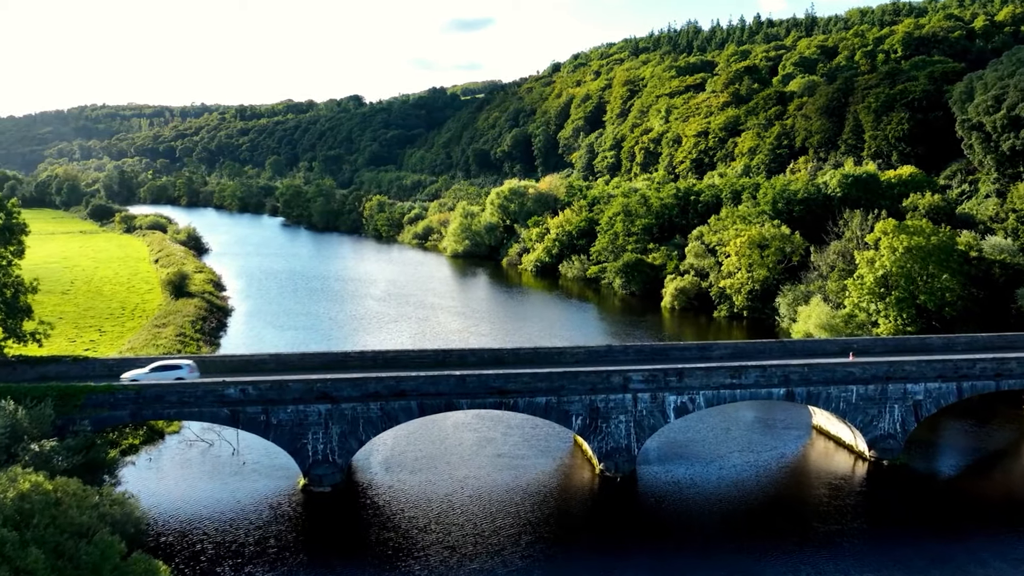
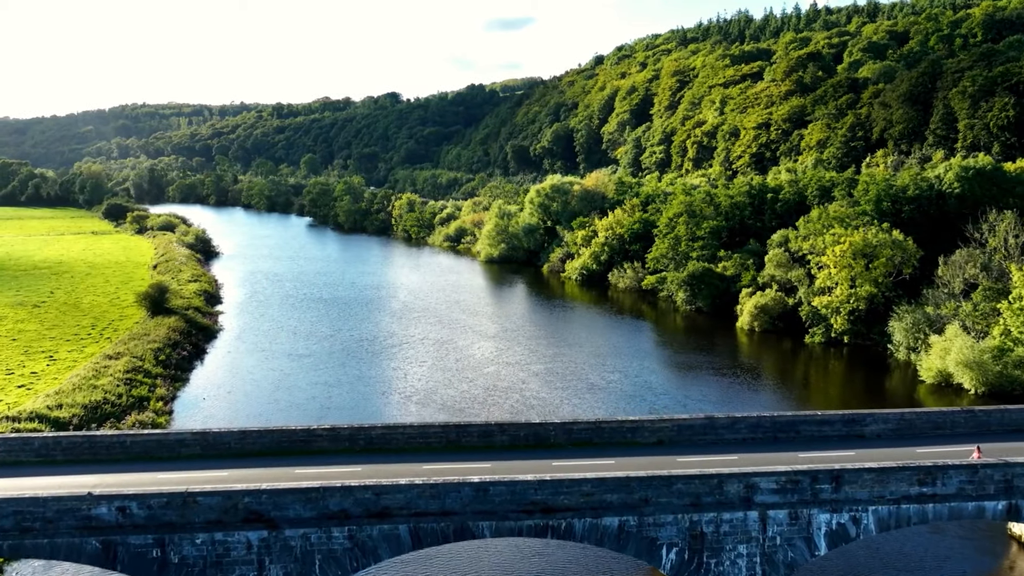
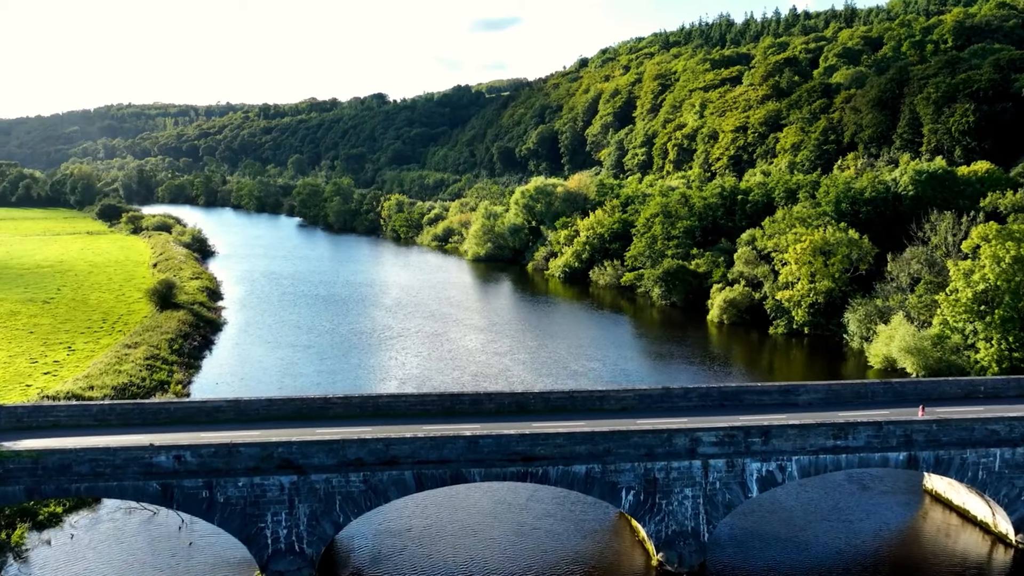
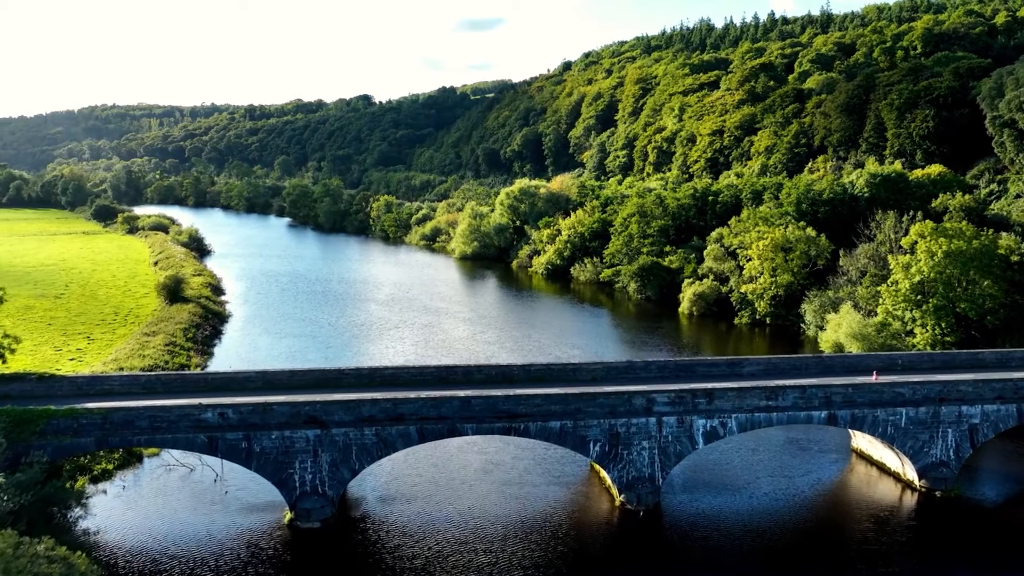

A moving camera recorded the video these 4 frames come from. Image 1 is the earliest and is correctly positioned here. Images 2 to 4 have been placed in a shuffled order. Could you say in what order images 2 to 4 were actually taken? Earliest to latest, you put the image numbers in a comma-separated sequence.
4, 3, 2
